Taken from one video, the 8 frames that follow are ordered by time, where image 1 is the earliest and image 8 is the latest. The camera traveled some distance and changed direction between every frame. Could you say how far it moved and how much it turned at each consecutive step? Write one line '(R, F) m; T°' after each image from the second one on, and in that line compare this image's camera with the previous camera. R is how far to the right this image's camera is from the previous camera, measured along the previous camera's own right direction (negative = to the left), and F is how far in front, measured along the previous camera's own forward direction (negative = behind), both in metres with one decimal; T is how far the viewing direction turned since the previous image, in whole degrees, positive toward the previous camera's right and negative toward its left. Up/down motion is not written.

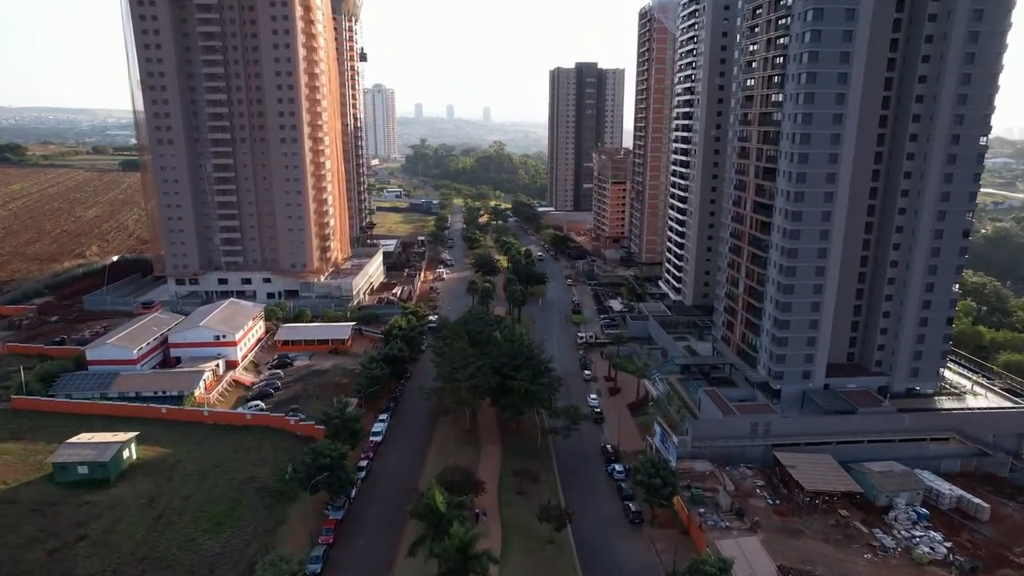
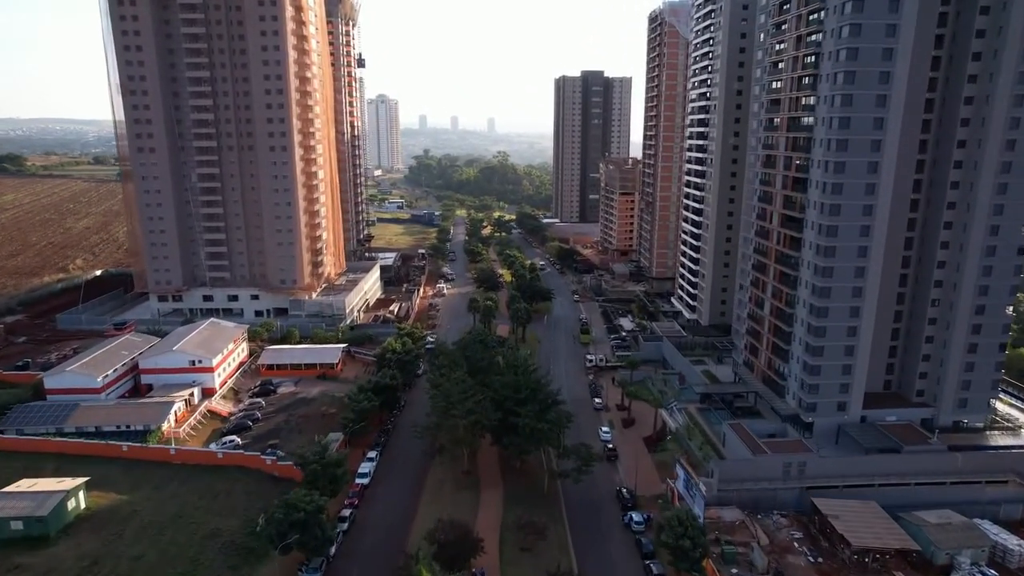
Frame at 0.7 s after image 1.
(0.0, +5.1) m; 0°
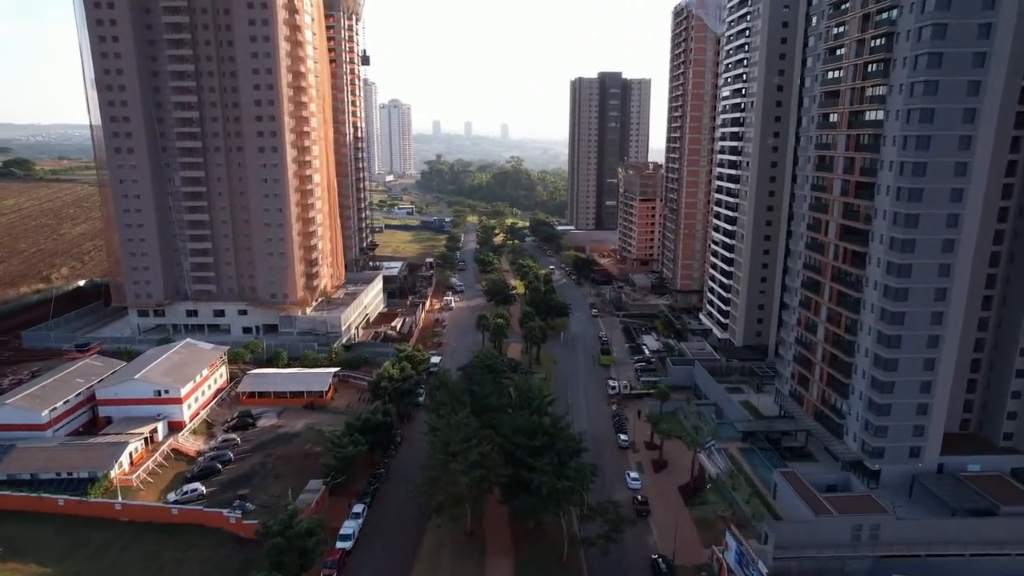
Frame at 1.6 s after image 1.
(-0.1, +7.2) m; -1°
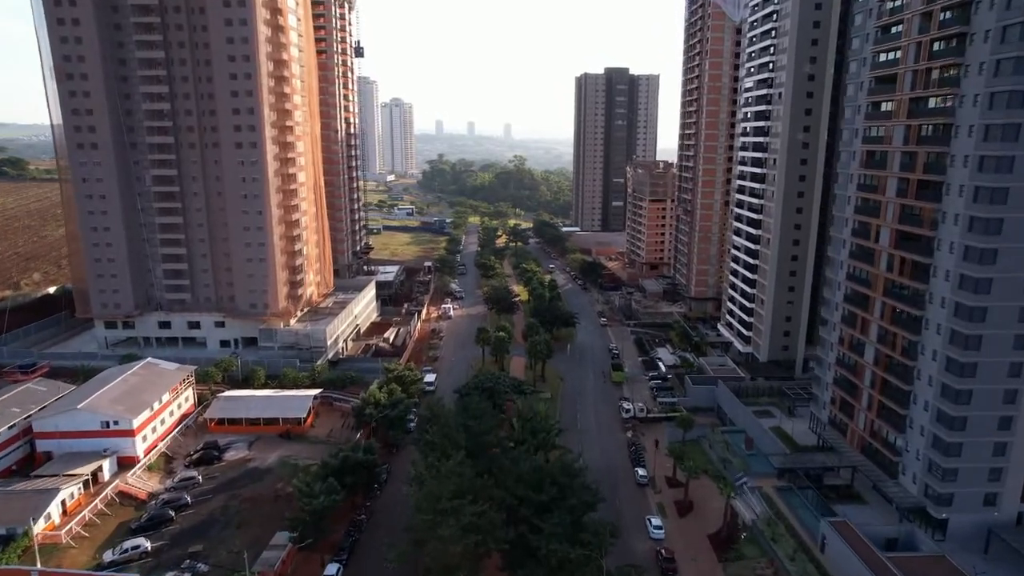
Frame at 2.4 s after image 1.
(0.0, +6.1) m; 0°
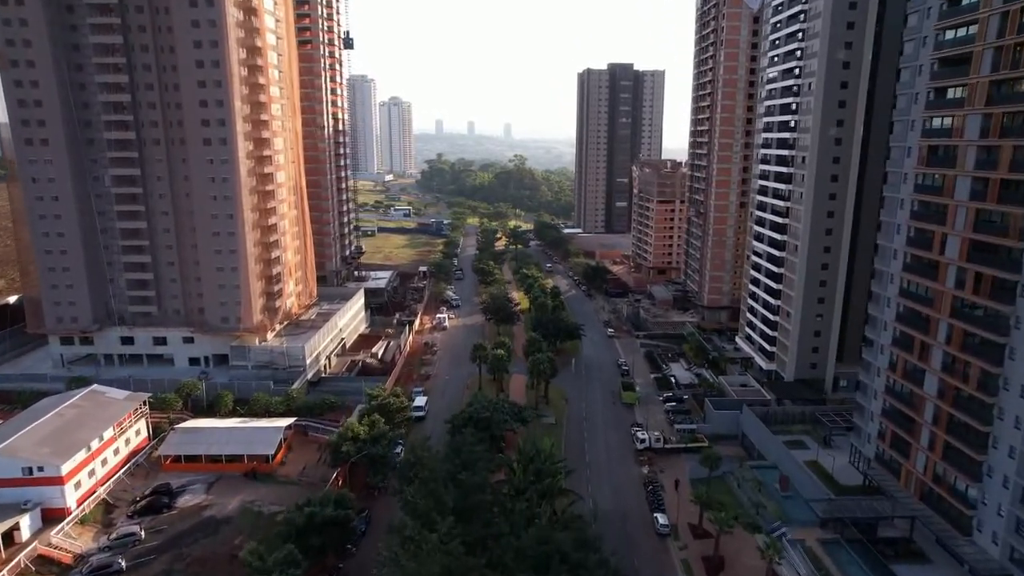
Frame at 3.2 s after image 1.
(0.0, +6.2) m; 0°
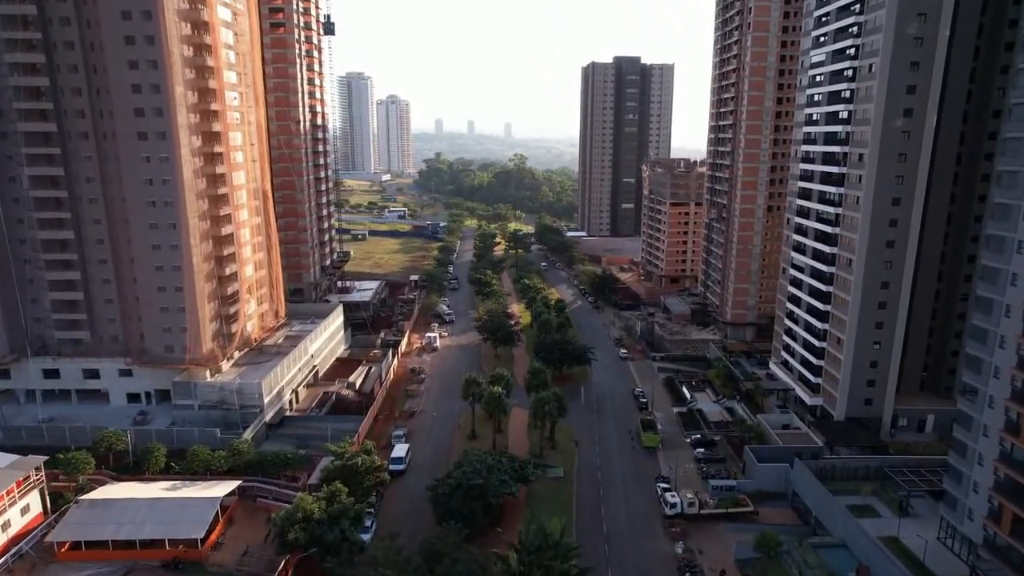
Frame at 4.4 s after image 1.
(0.0, +9.3) m; 0°
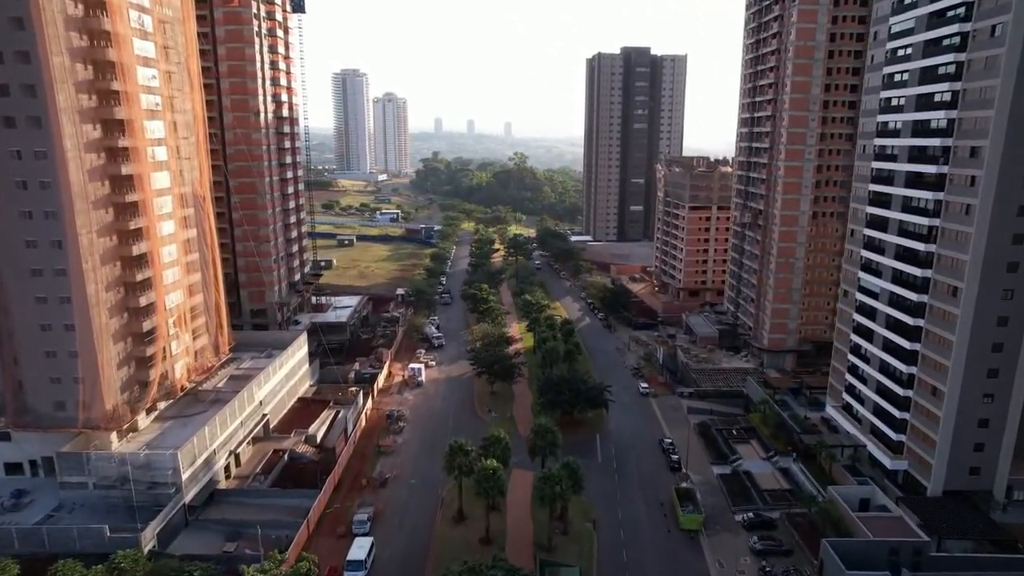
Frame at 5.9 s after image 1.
(+0.1, +11.5) m; 0°
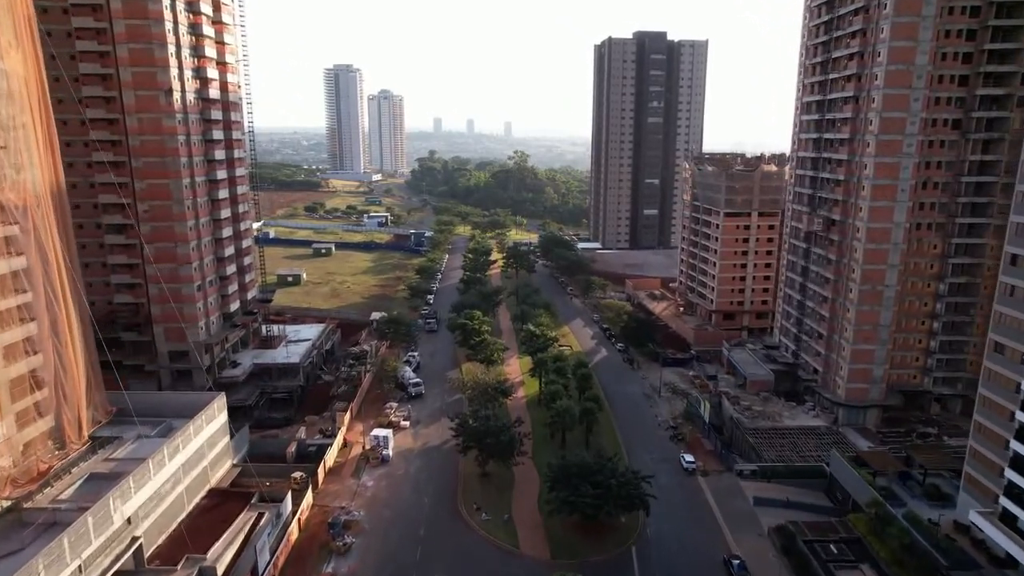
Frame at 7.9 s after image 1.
(+0.1, +15.8) m; 0°
